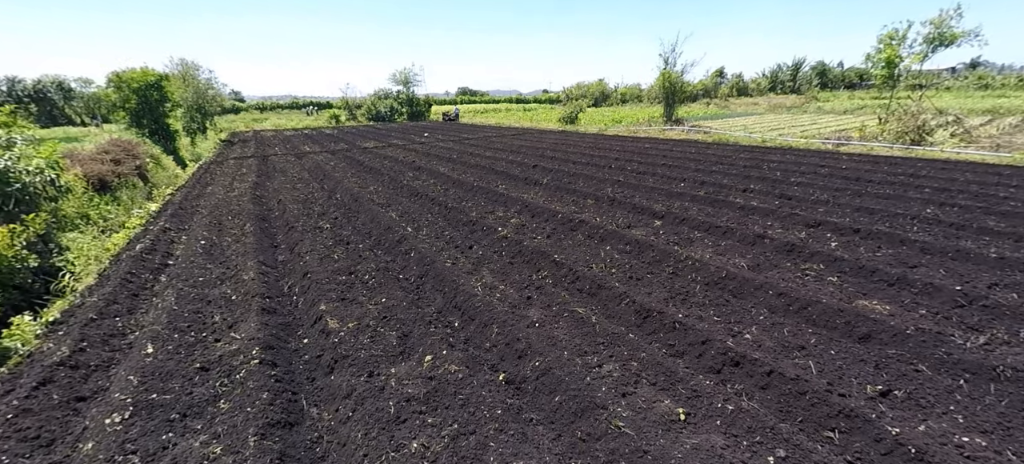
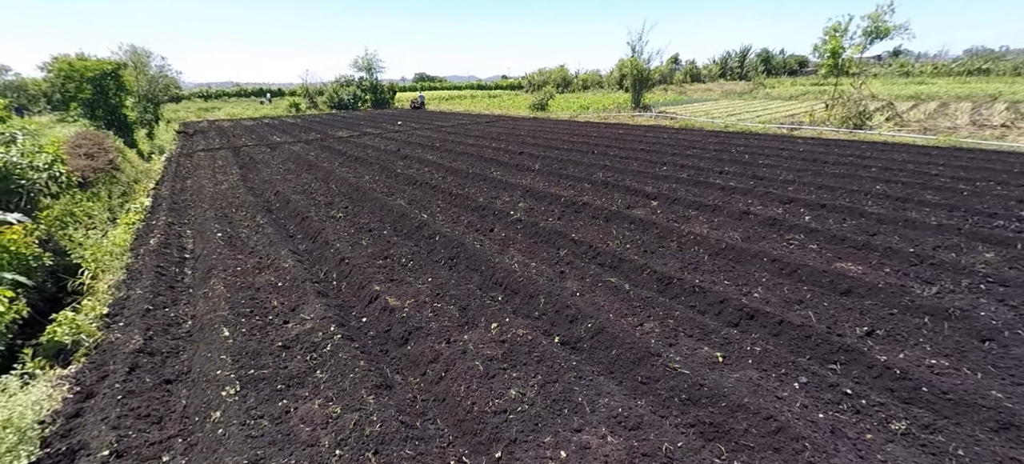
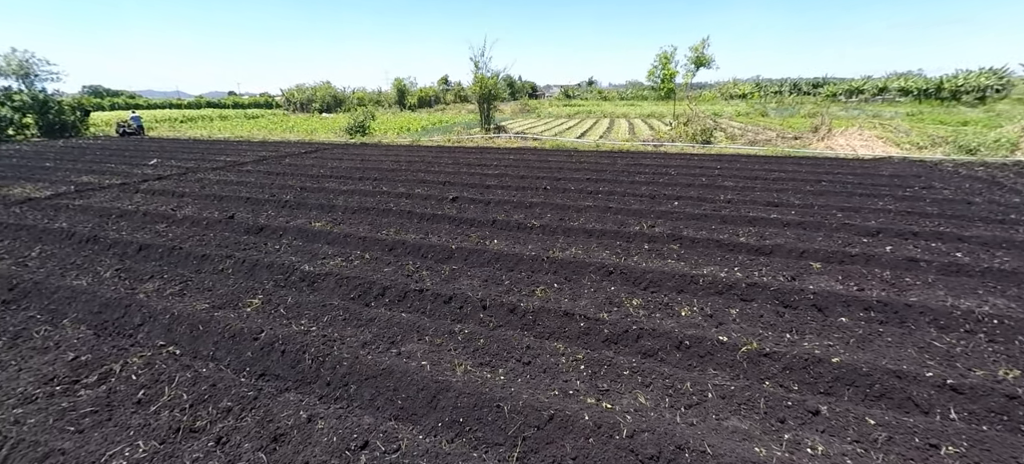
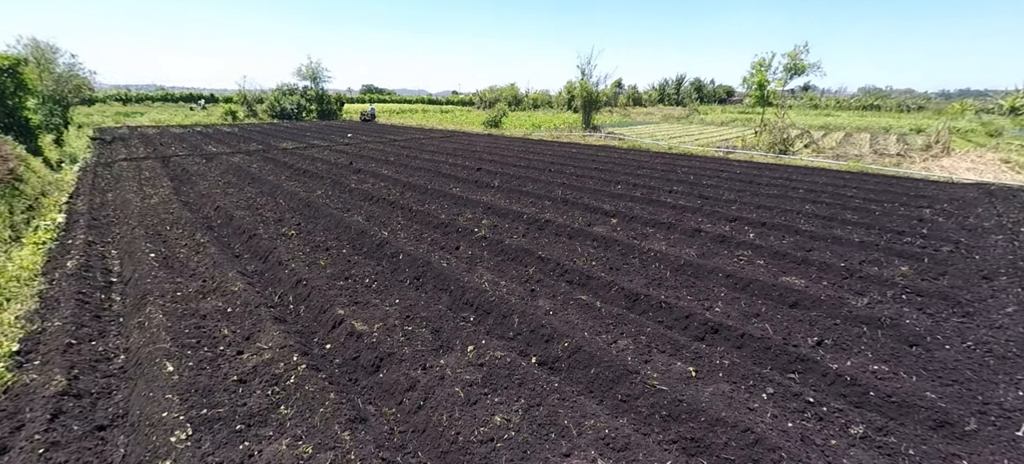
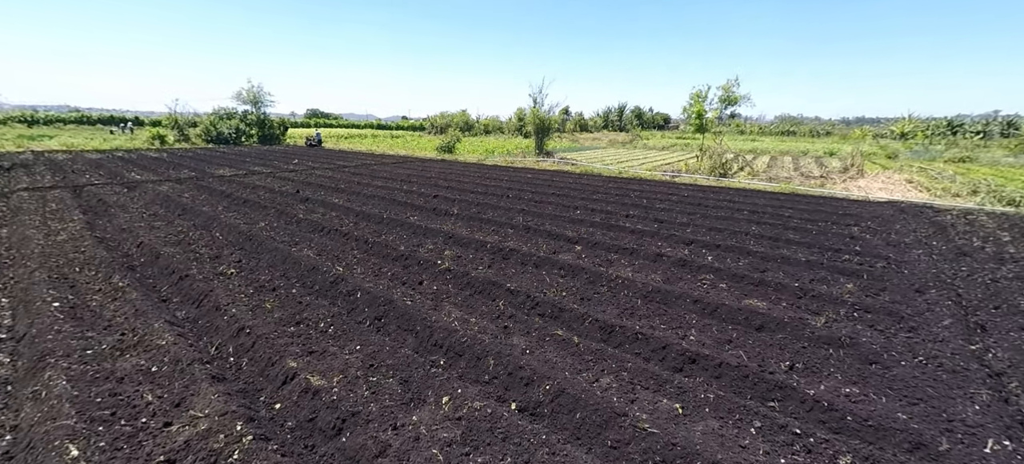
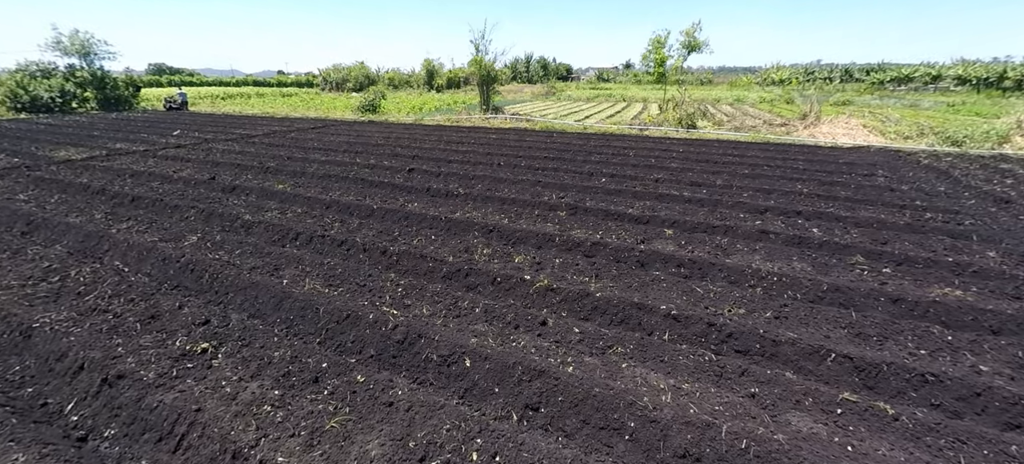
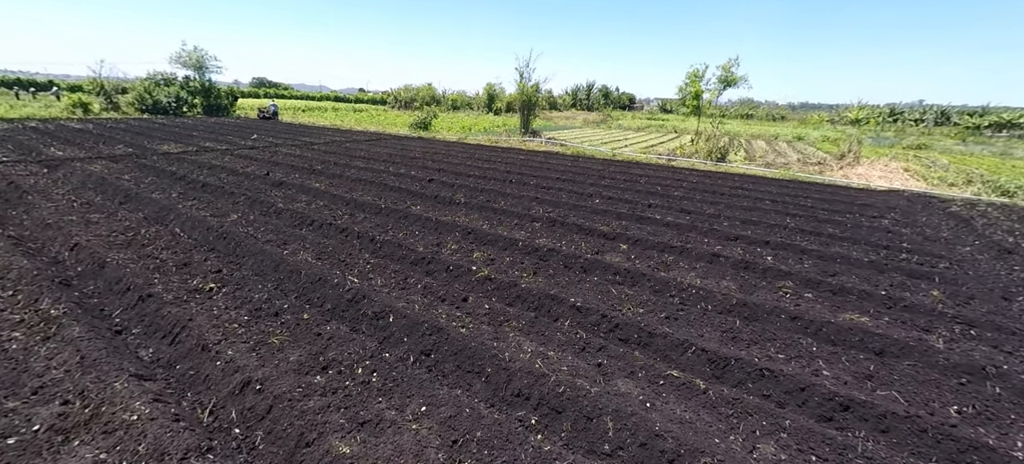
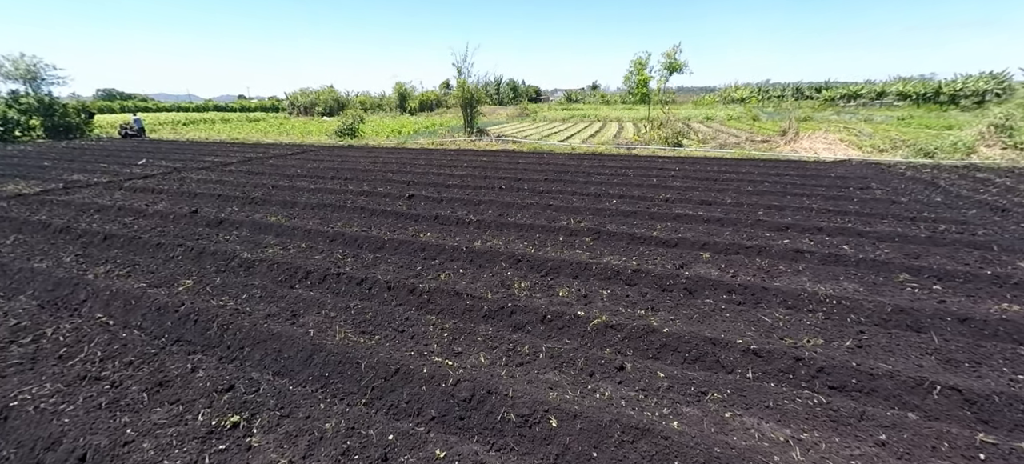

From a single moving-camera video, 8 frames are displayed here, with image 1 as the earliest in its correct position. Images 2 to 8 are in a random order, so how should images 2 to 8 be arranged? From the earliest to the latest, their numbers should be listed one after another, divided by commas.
2, 4, 5, 7, 6, 8, 3
